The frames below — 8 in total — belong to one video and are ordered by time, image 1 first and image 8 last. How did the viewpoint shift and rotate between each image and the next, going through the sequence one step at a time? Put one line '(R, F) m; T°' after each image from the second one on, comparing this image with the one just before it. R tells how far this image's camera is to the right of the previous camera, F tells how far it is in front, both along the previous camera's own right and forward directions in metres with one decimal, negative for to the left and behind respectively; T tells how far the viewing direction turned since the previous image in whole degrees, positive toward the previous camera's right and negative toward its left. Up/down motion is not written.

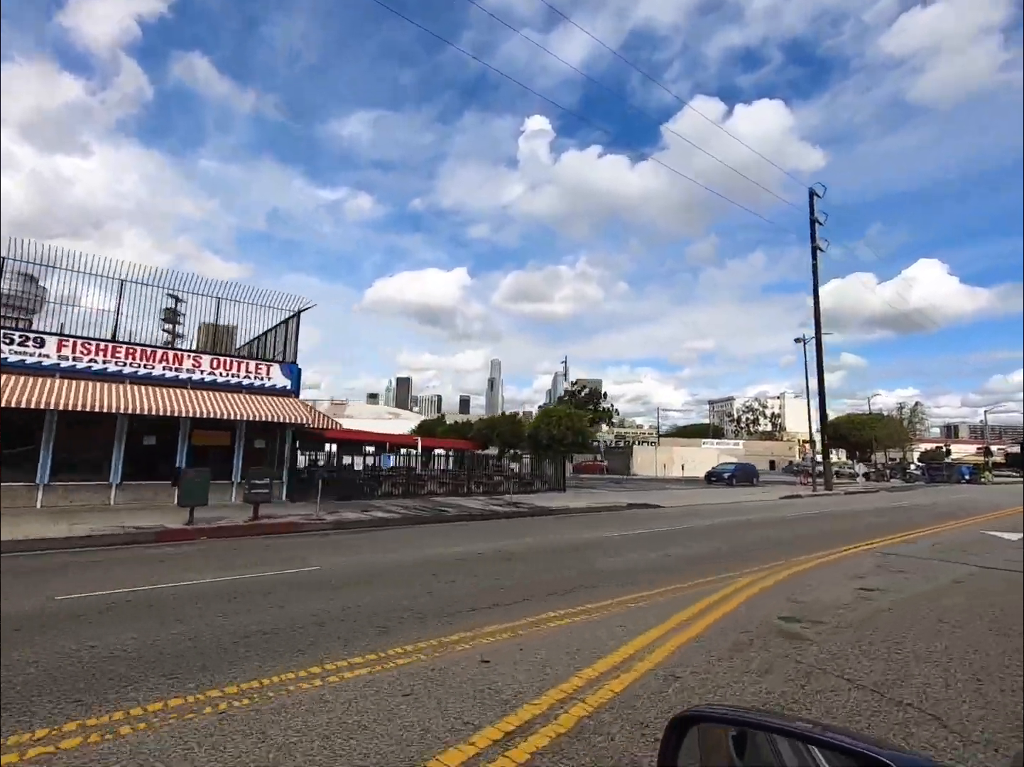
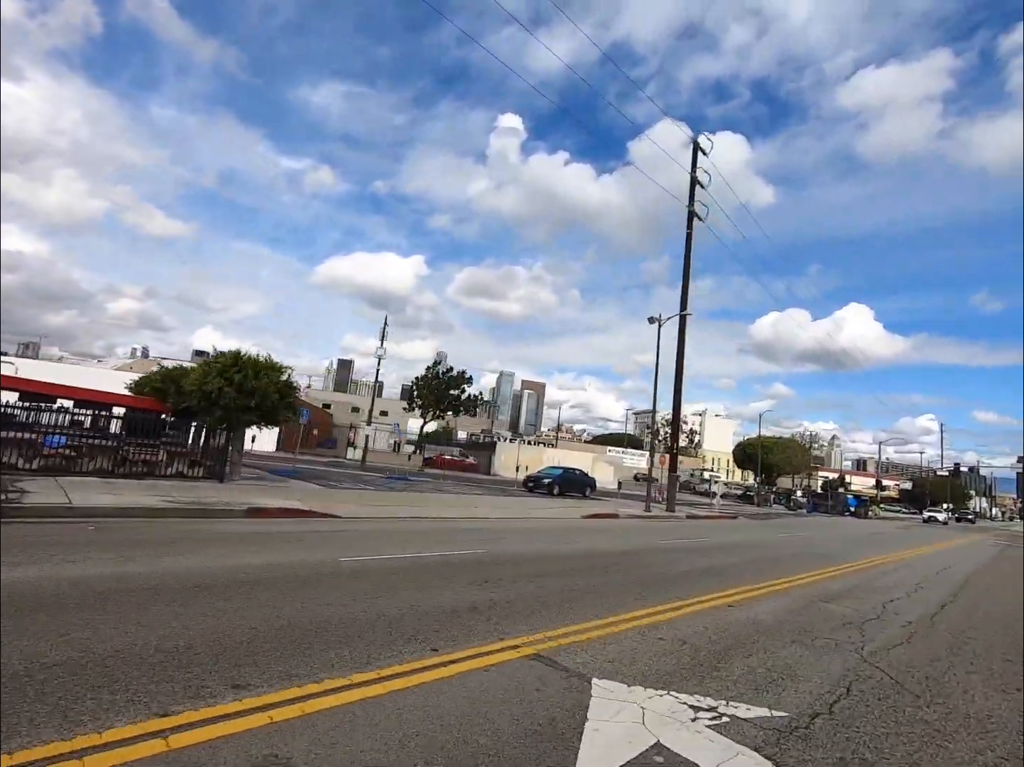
(+3.6, +4.1) m; +5°
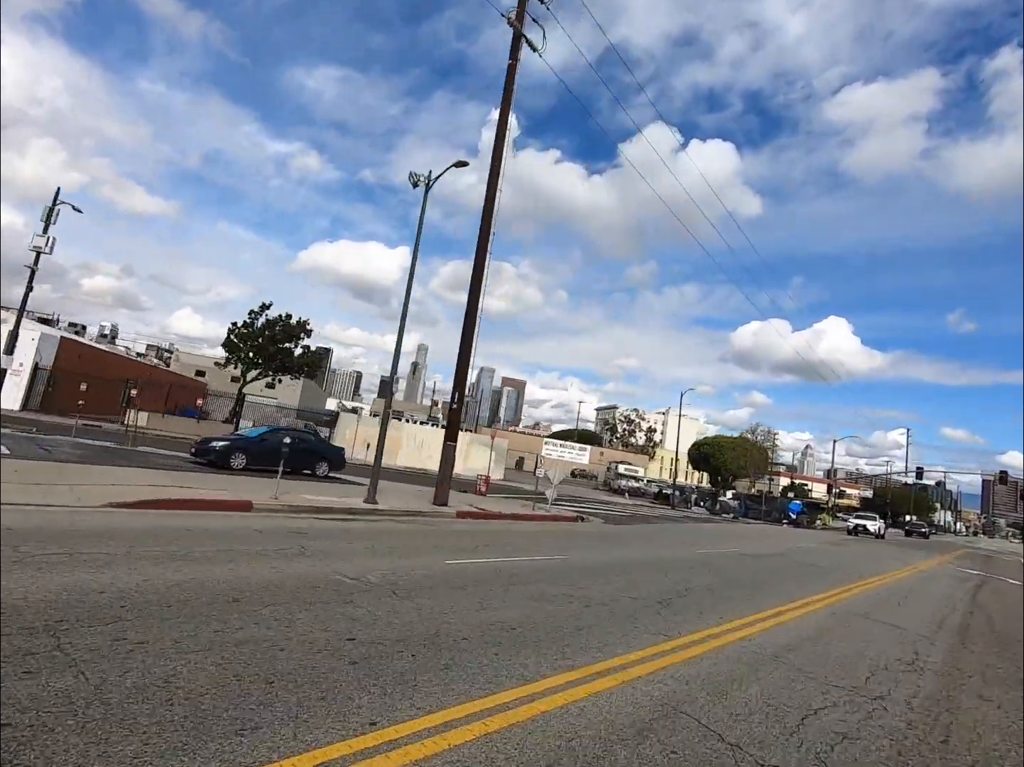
(+4.4, +6.4) m; +2°
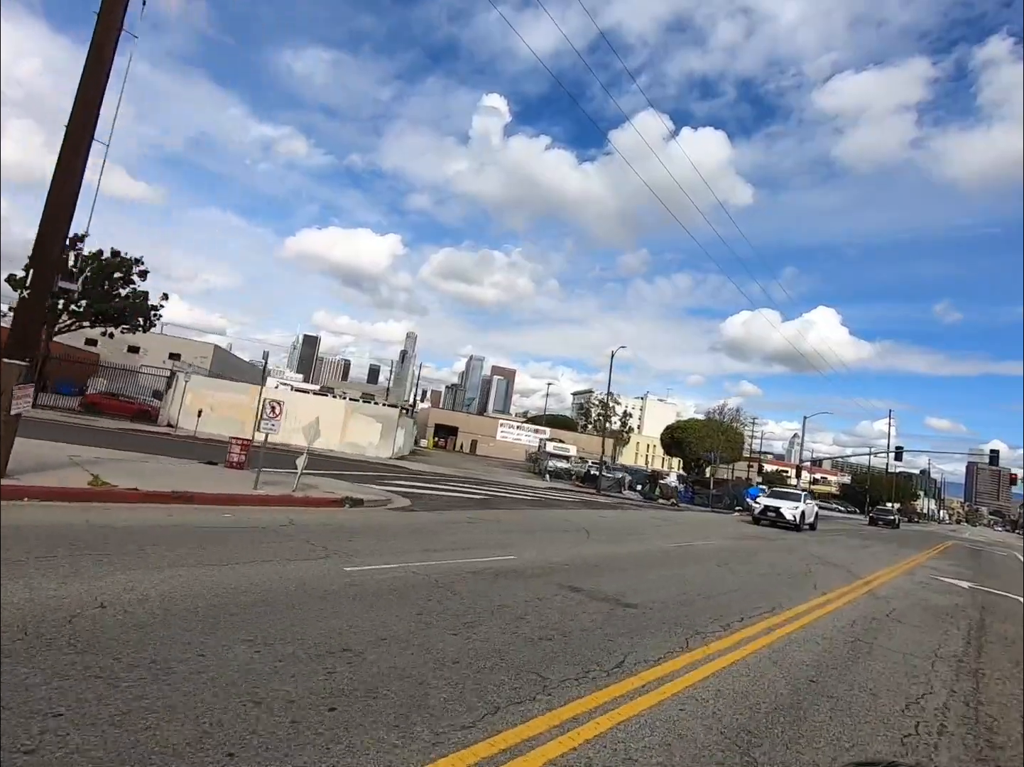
(+3.0, +4.6) m; +1°
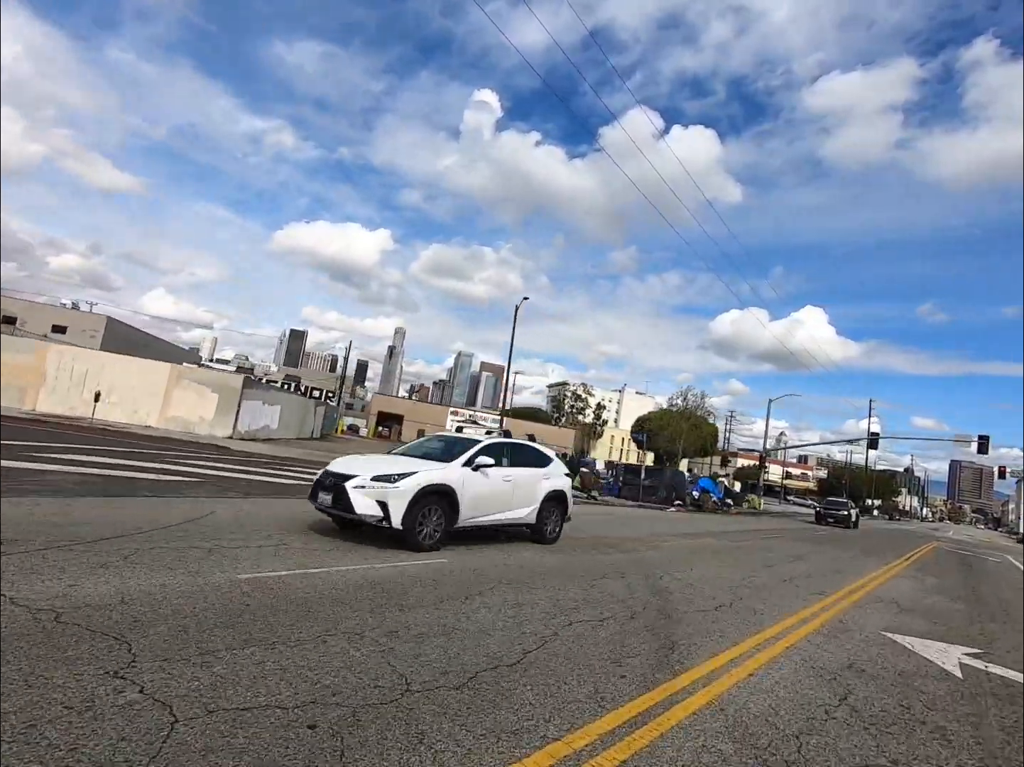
(+2.8, +4.3) m; +1°
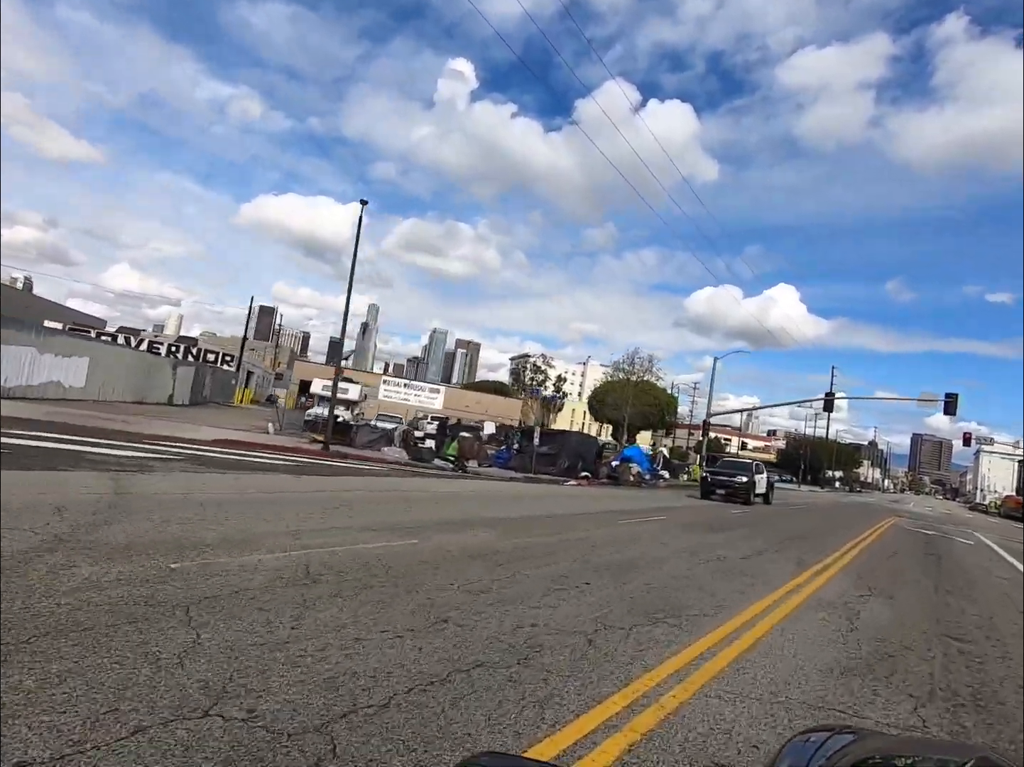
(+2.6, +4.1) m; +2°
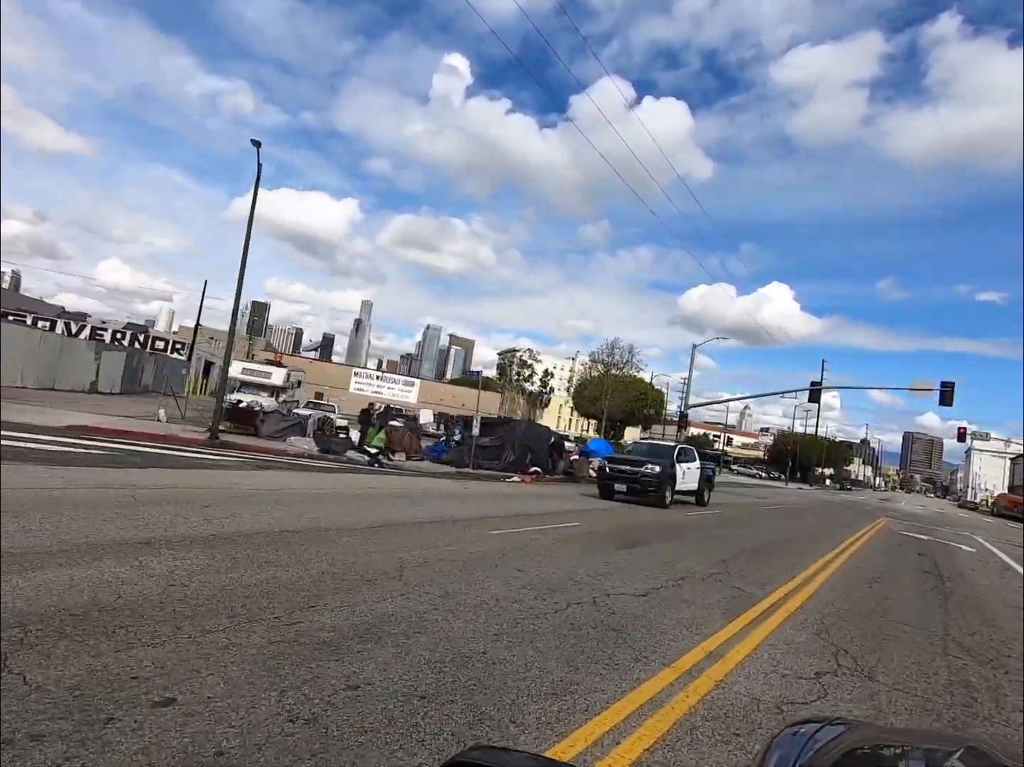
(+1.1, +2.0) m; +1°
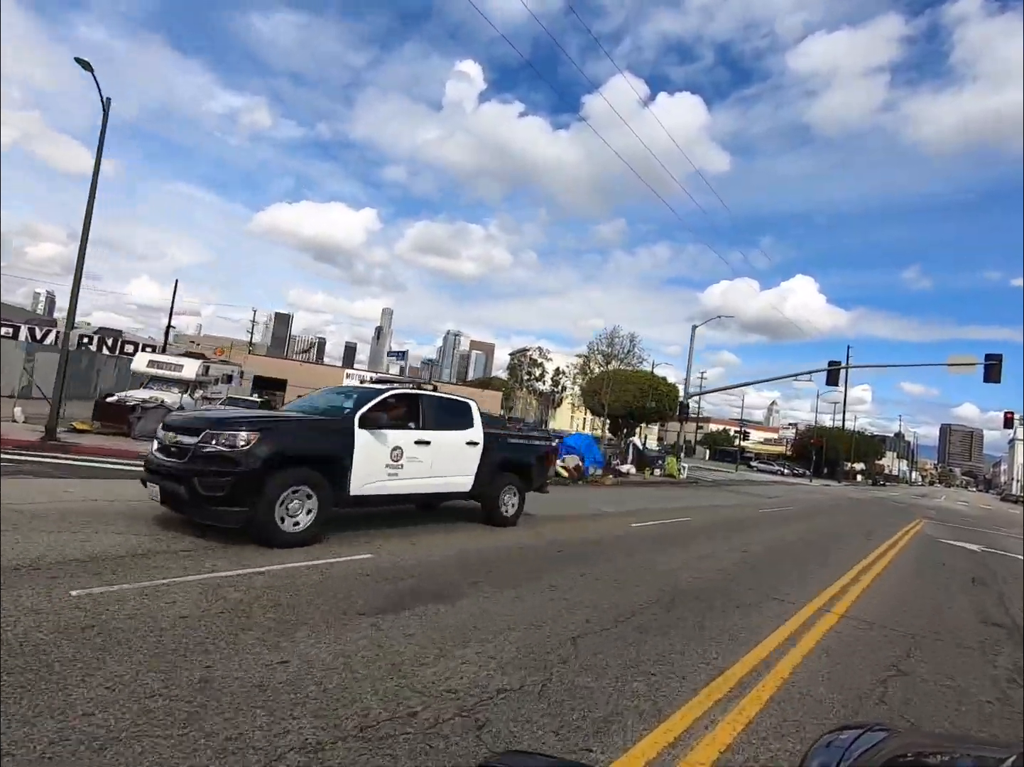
(+1.4, +2.5) m; -2°
